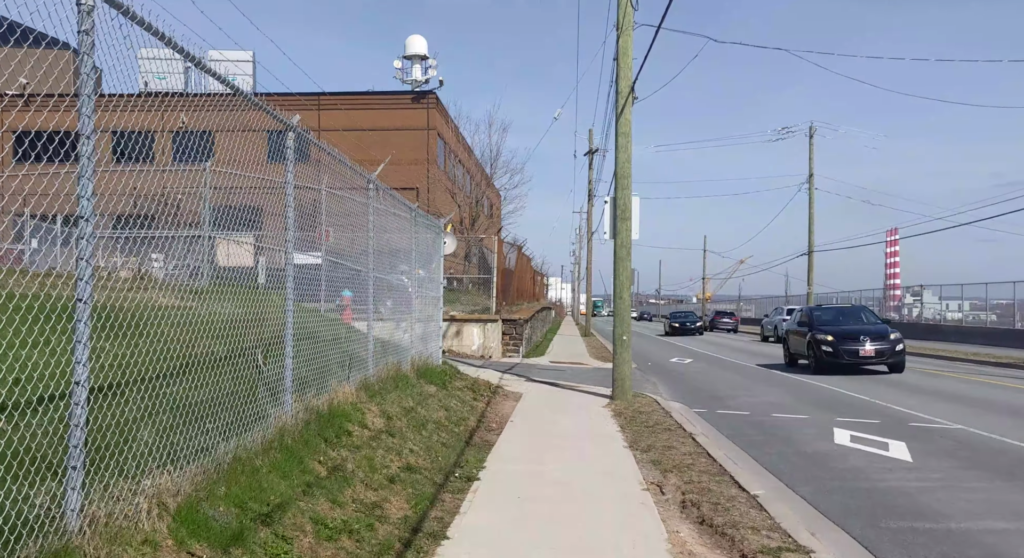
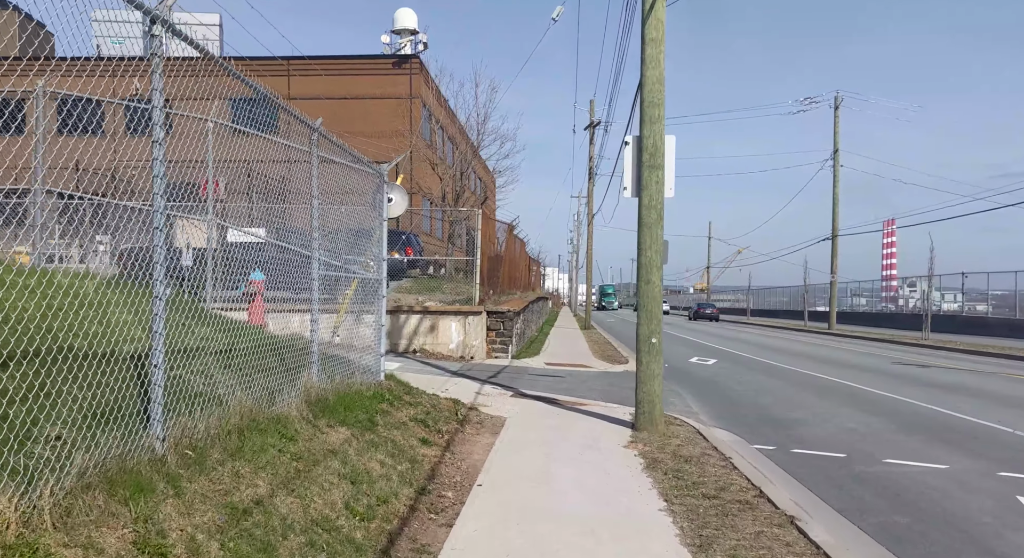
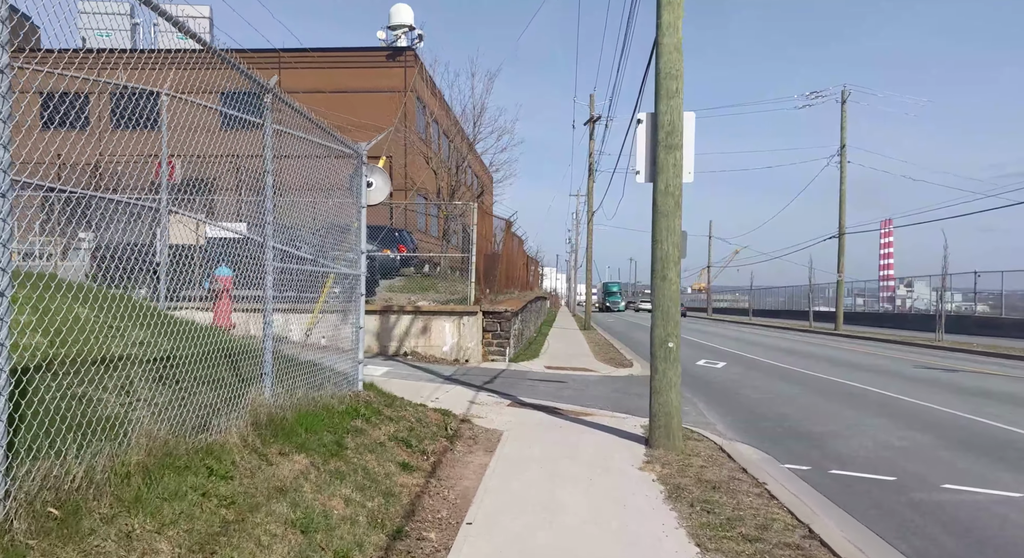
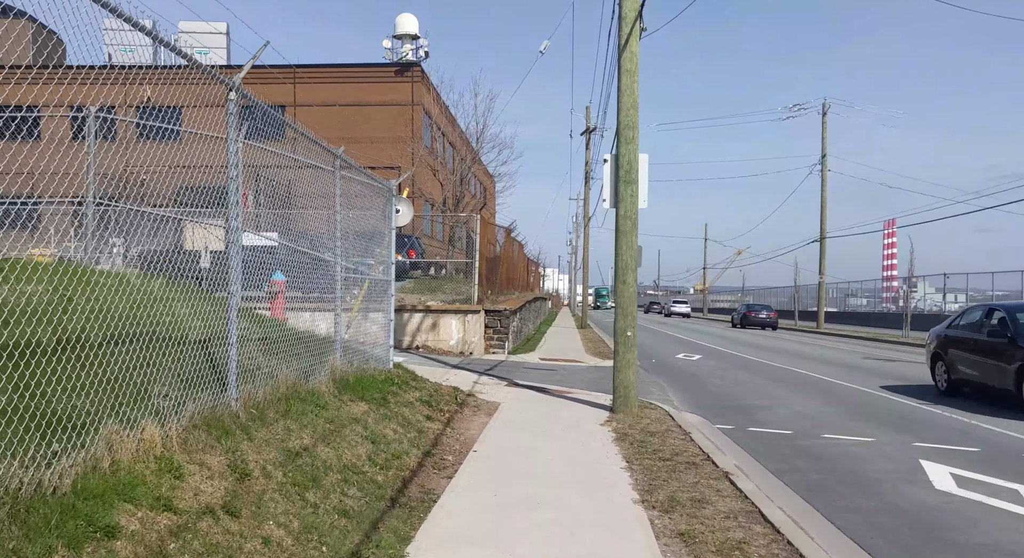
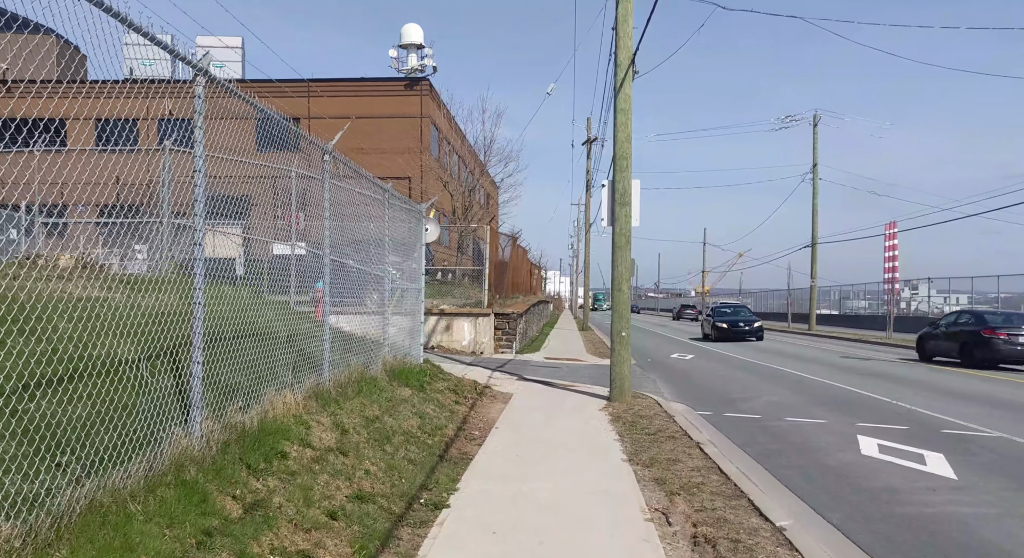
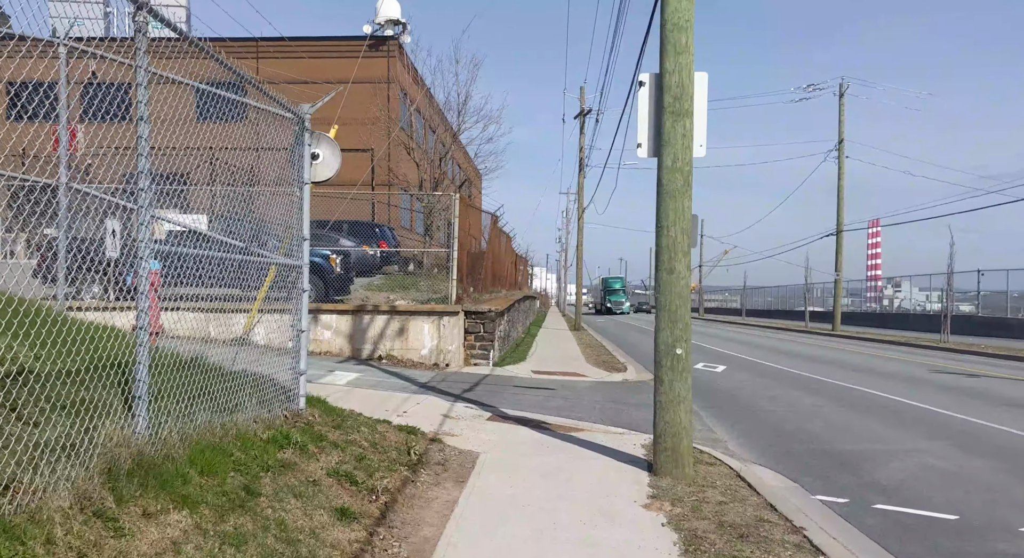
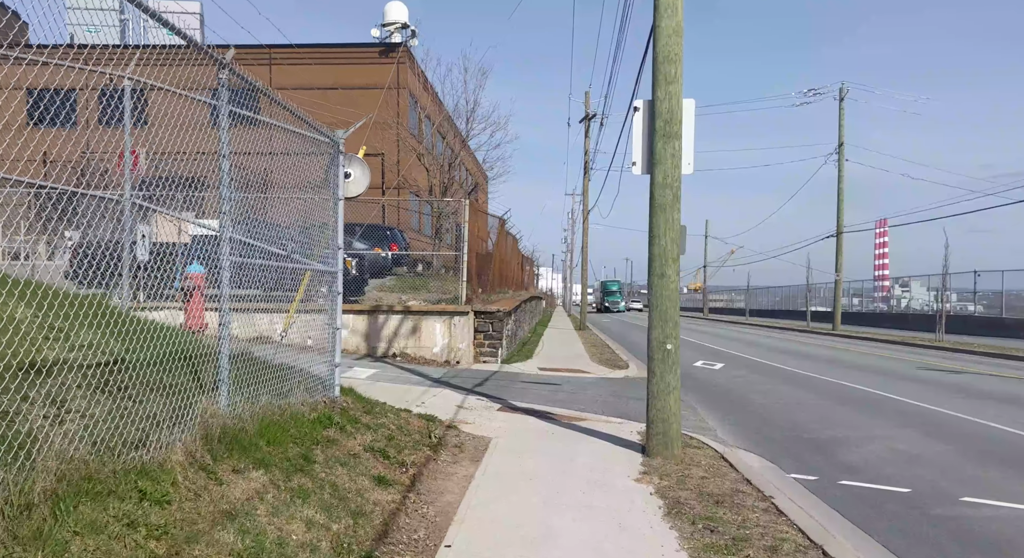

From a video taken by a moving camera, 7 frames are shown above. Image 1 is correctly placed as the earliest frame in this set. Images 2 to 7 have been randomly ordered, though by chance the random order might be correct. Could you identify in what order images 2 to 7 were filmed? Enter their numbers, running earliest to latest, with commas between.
5, 4, 2, 3, 7, 6
